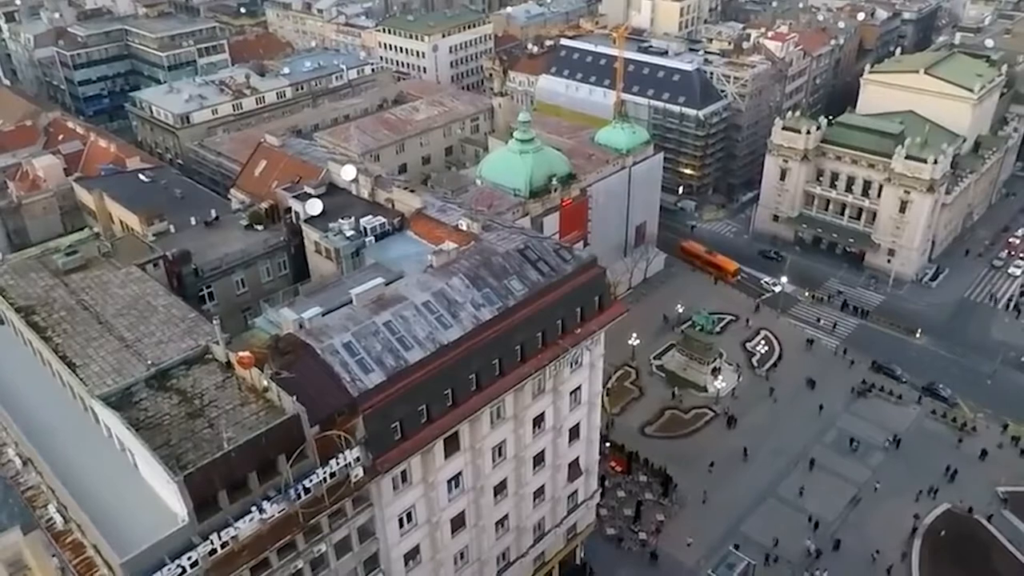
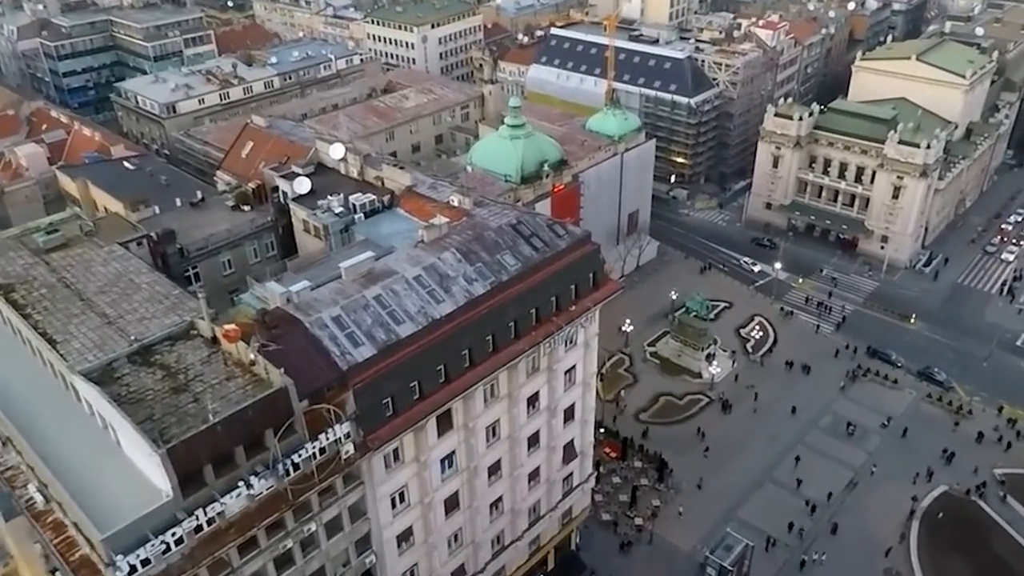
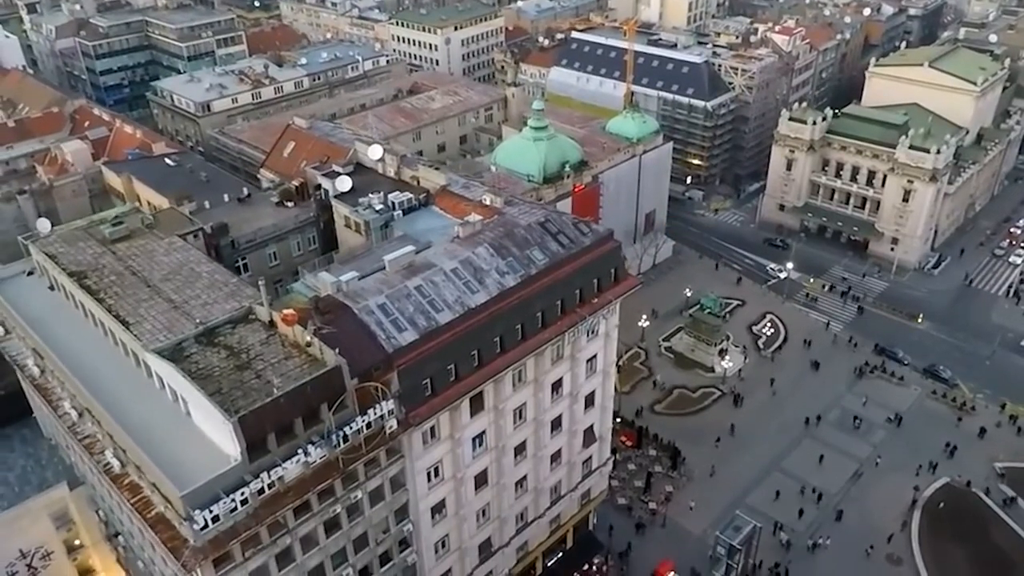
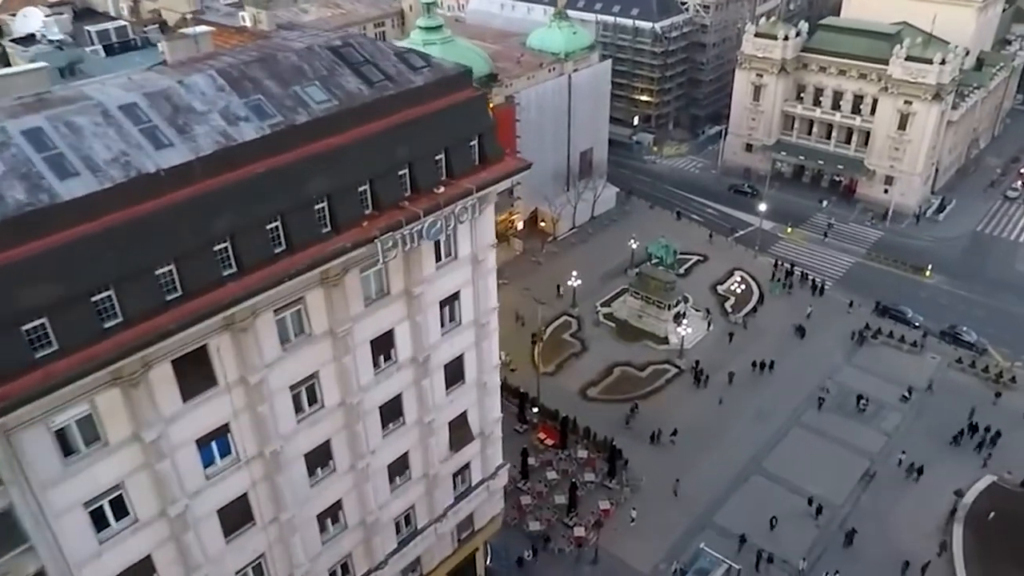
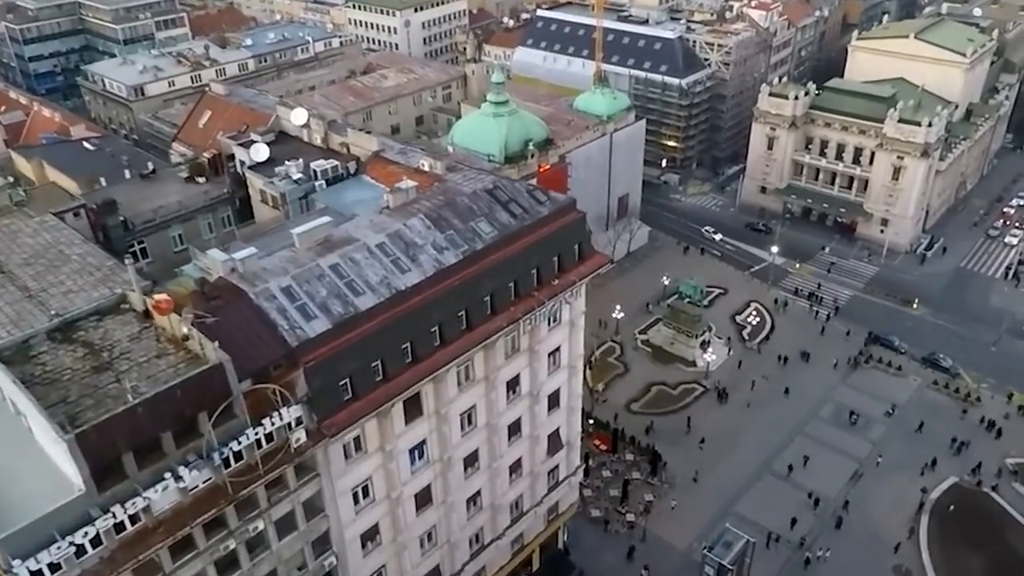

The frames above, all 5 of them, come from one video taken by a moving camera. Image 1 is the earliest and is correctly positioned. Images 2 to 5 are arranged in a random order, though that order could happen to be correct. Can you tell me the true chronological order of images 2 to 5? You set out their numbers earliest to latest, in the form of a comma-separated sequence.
3, 2, 5, 4
